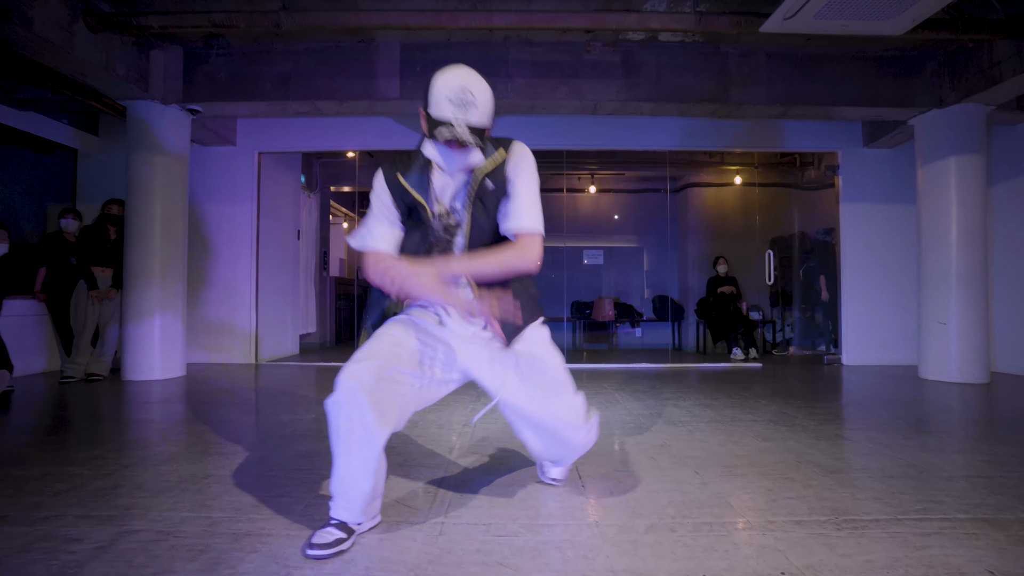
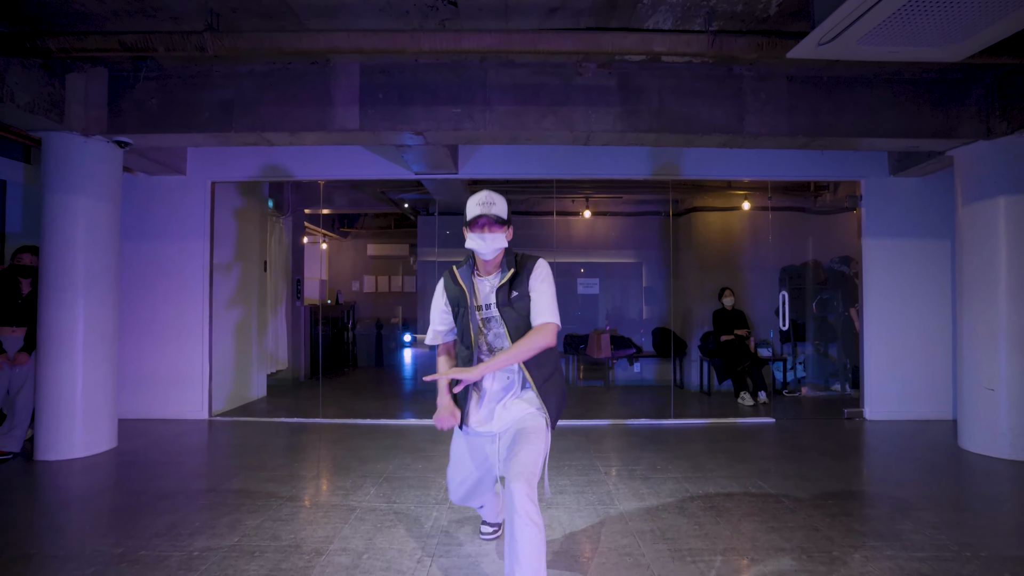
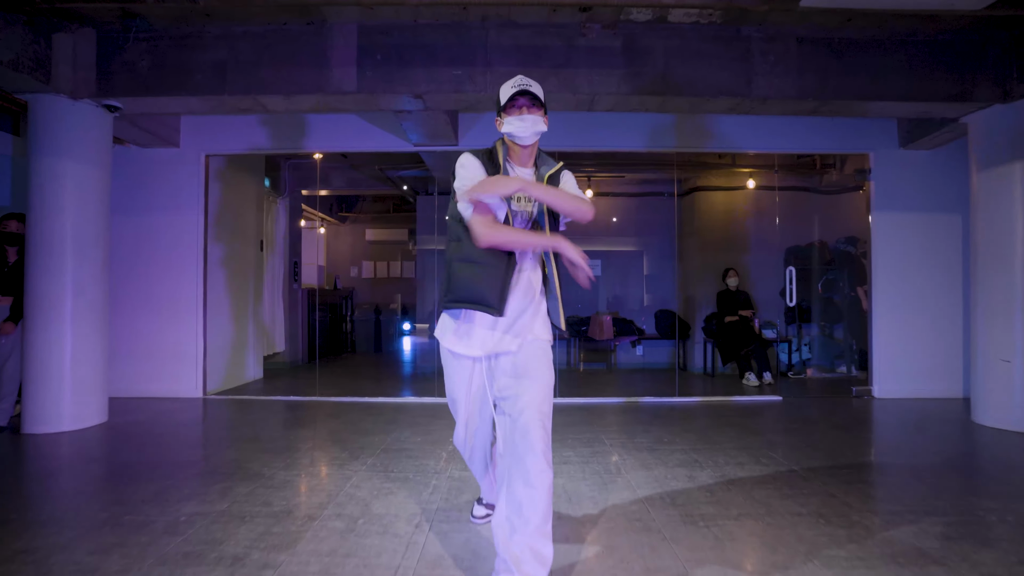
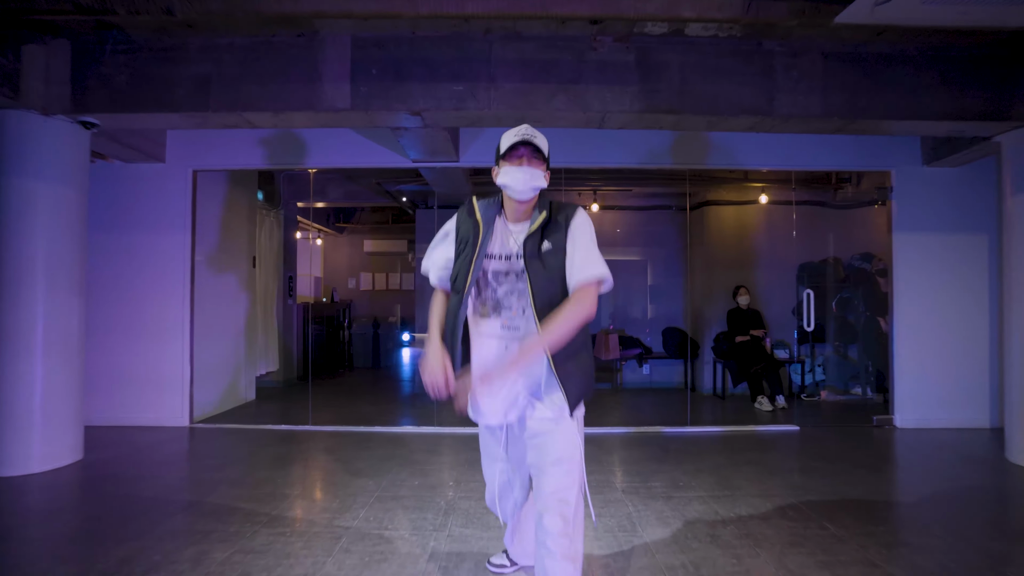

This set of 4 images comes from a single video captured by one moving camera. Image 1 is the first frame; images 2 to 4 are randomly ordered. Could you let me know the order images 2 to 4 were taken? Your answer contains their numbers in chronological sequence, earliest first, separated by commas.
3, 2, 4
